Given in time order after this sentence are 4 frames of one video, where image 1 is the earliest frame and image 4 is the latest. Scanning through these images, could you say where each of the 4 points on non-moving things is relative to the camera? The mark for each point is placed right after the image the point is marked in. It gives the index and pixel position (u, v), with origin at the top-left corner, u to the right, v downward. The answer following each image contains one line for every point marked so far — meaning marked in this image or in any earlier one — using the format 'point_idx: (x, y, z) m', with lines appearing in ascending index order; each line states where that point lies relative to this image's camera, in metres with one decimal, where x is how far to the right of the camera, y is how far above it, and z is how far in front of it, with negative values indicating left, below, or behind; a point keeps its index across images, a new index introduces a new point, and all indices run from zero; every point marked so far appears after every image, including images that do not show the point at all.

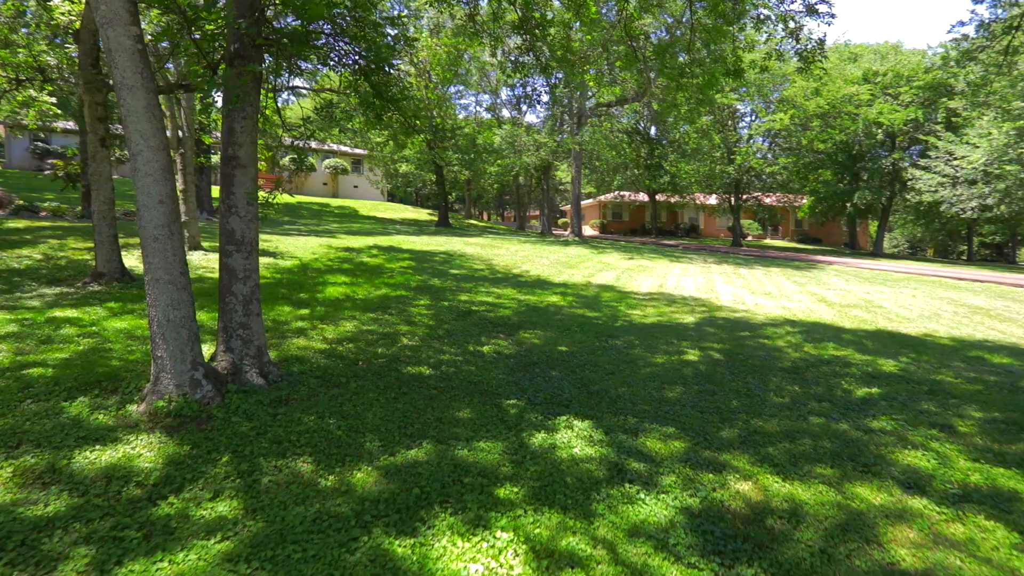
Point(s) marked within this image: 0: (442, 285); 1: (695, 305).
0: (-1.3, +0.1, +10.8) m
1: (+3.2, -0.3, +9.9) m
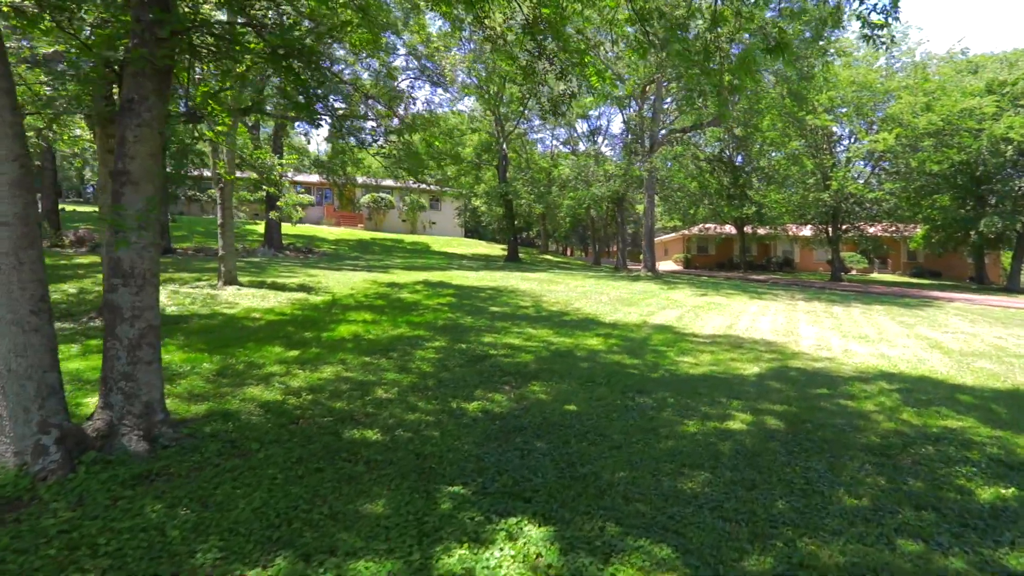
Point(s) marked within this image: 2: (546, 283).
0: (-0.7, -0.6, +9.8) m
1: (+3.6, -0.9, +8.1) m
2: (+1.1, +0.2, +17.6) m
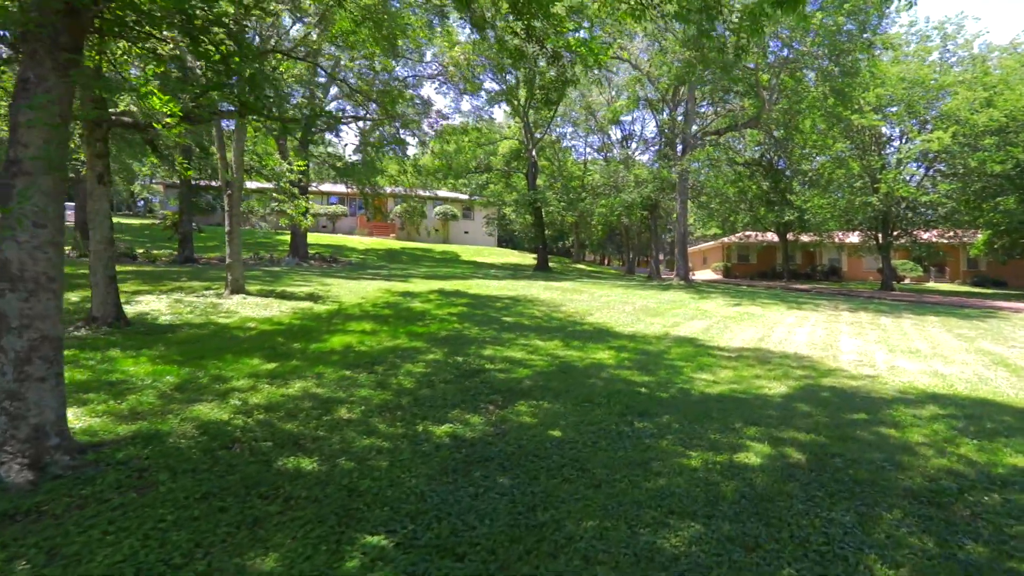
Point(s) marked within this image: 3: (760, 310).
0: (-0.6, -0.7, +9.2) m
1: (+3.6, -1.0, +7.2) m
2: (+1.7, -0.1, +16.8) m
3: (+6.1, -0.5, +13.9) m
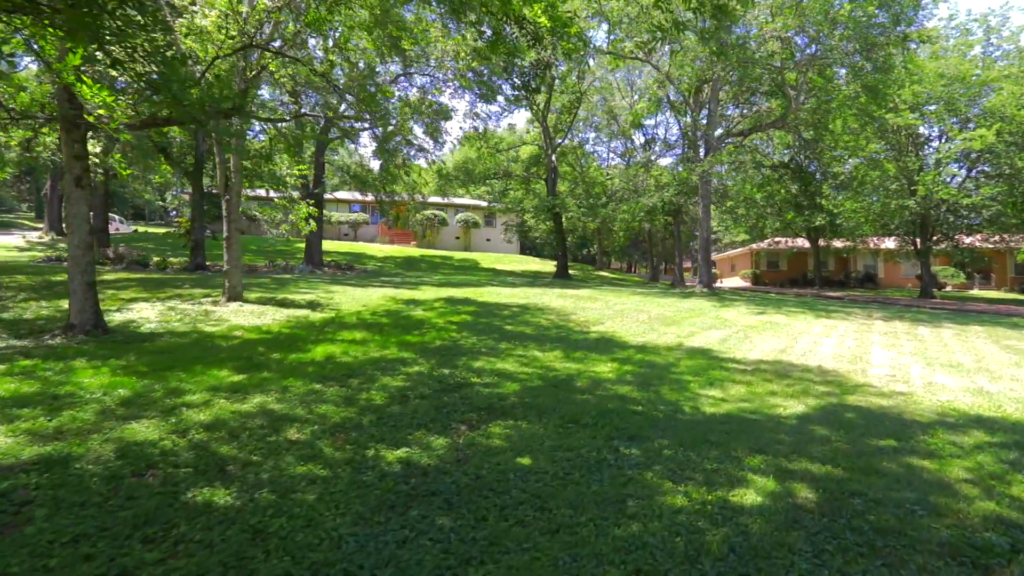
0: (-0.6, -0.9, +8.6) m
1: (+3.5, -1.1, +6.5) m
2: (+2.1, -0.3, +16.2) m
3: (+6.3, -0.7, +13.1) m
